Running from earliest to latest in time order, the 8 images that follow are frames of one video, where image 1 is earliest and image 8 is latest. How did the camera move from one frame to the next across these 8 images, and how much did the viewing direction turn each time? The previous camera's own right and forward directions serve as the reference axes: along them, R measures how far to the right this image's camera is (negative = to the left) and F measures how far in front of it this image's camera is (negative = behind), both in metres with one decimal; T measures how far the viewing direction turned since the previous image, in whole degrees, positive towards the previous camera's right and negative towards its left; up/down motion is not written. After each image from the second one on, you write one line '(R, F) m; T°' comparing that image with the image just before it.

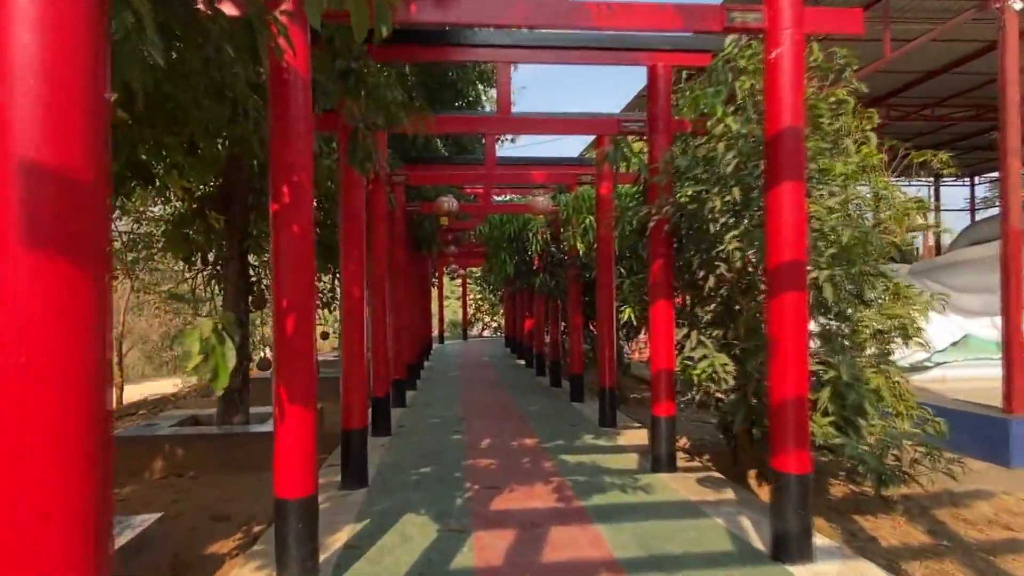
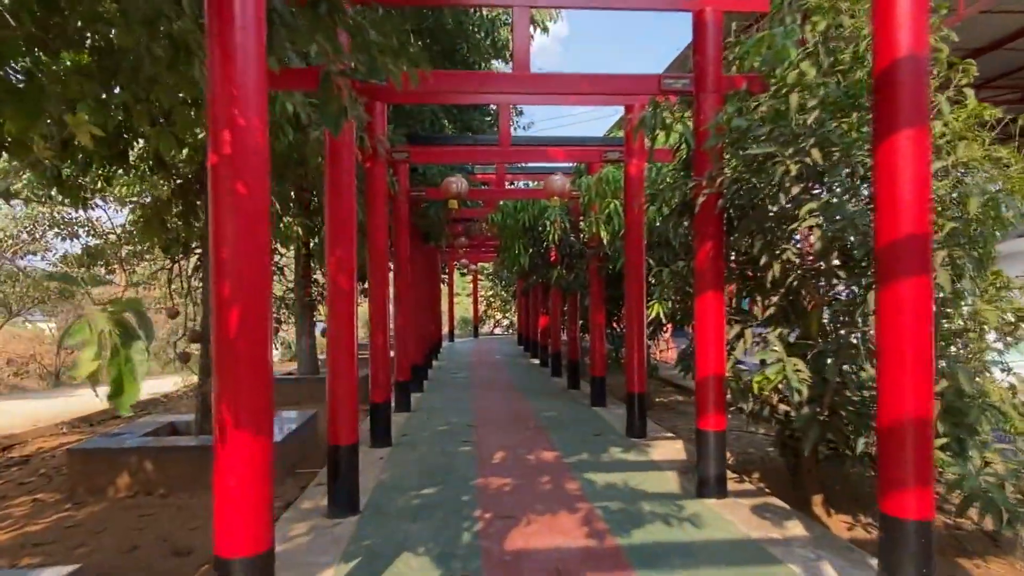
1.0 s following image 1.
(0.0, +0.9) m; -1°
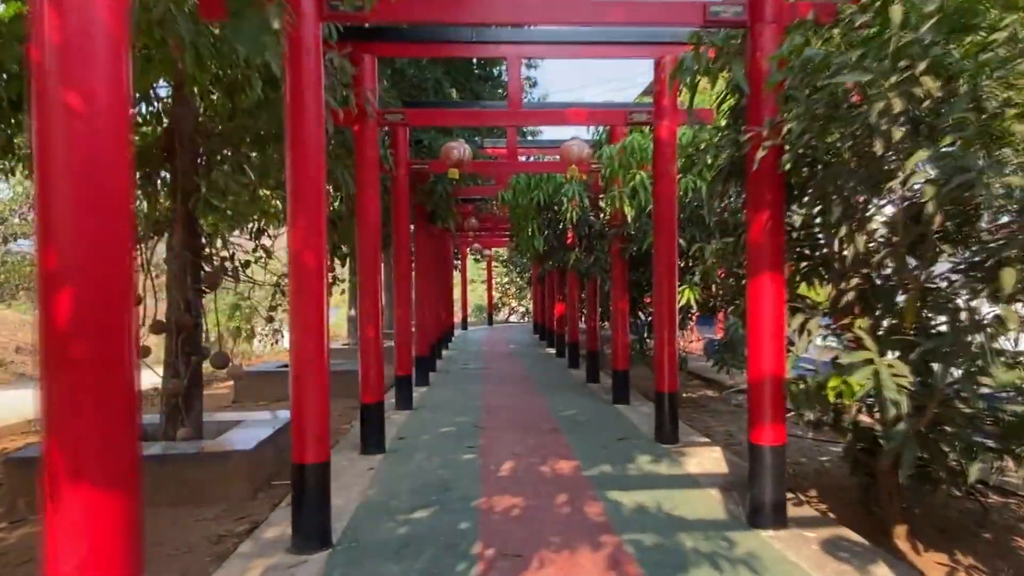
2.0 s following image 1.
(0.0, +0.9) m; -1°
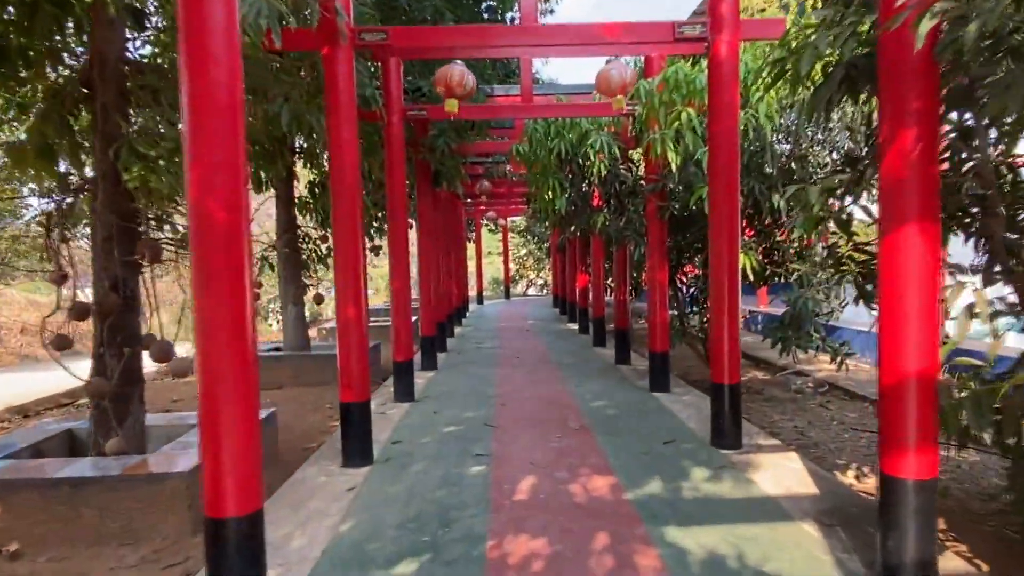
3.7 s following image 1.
(0.0, +1.2) m; -1°
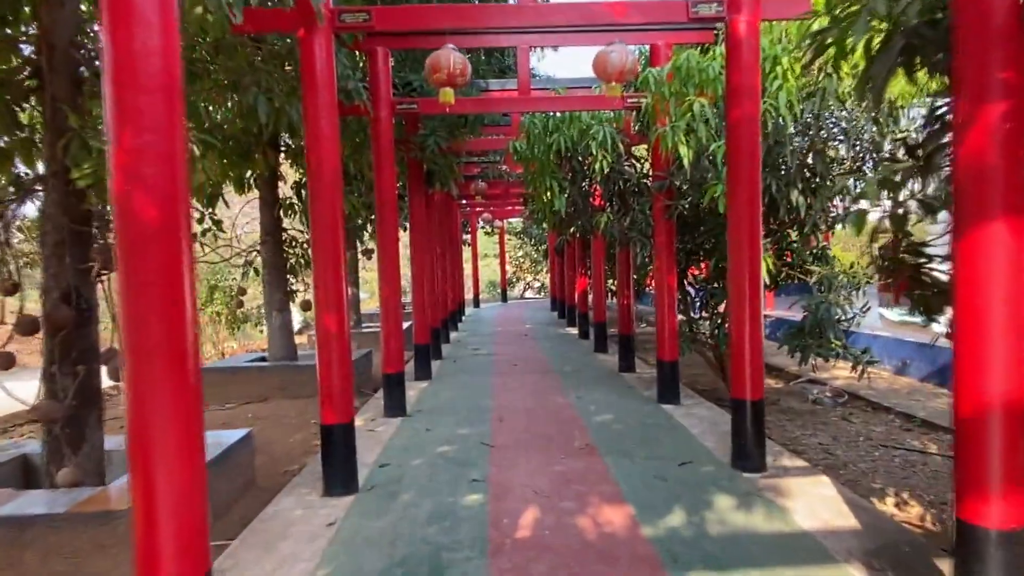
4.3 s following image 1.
(0.0, +0.4) m; 0°
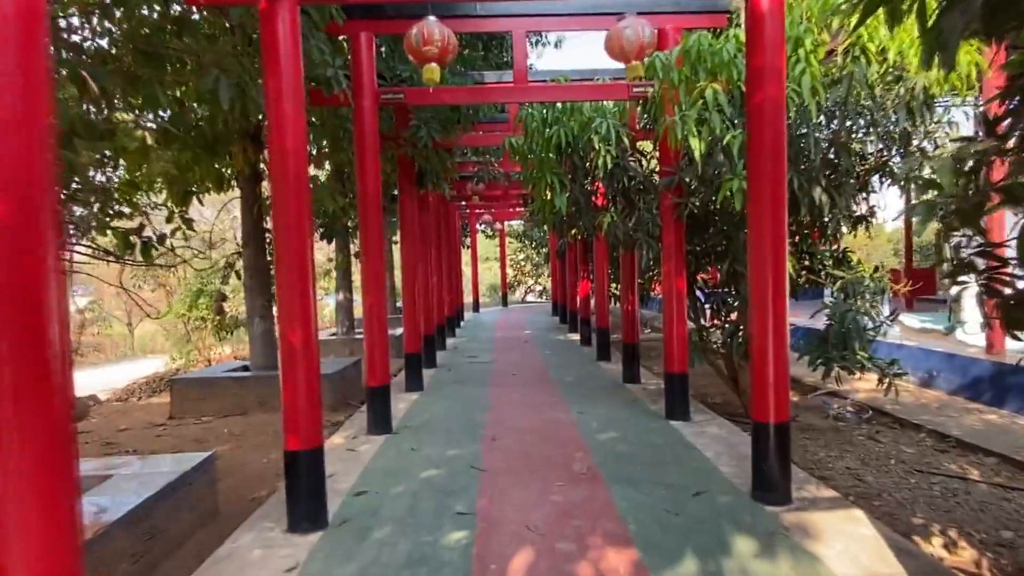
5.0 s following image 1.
(+0.1, +0.5) m; 0°
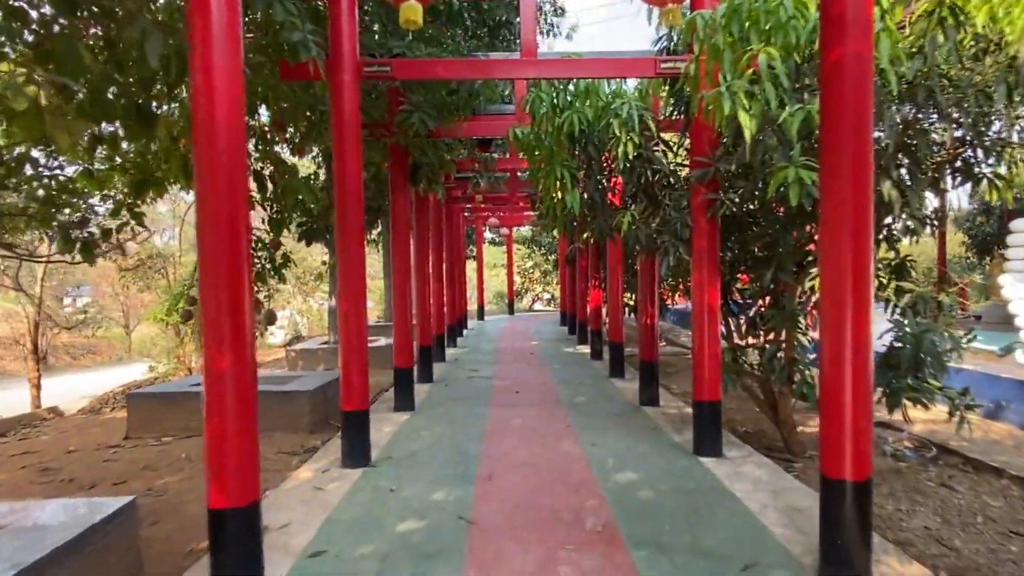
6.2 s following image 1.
(0.0, +0.9) m; -1°
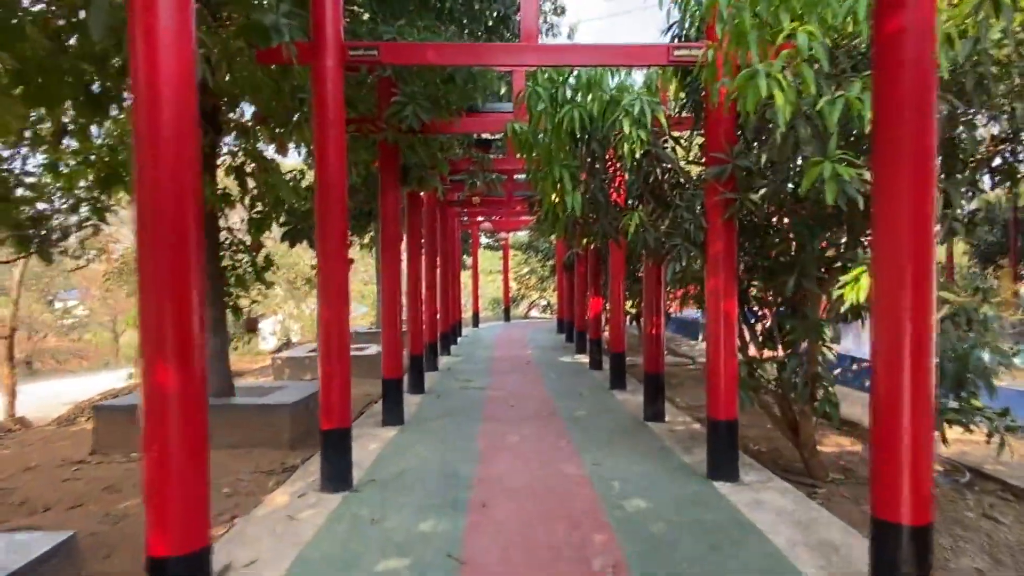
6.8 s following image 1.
(0.0, +0.4) m; 0°
